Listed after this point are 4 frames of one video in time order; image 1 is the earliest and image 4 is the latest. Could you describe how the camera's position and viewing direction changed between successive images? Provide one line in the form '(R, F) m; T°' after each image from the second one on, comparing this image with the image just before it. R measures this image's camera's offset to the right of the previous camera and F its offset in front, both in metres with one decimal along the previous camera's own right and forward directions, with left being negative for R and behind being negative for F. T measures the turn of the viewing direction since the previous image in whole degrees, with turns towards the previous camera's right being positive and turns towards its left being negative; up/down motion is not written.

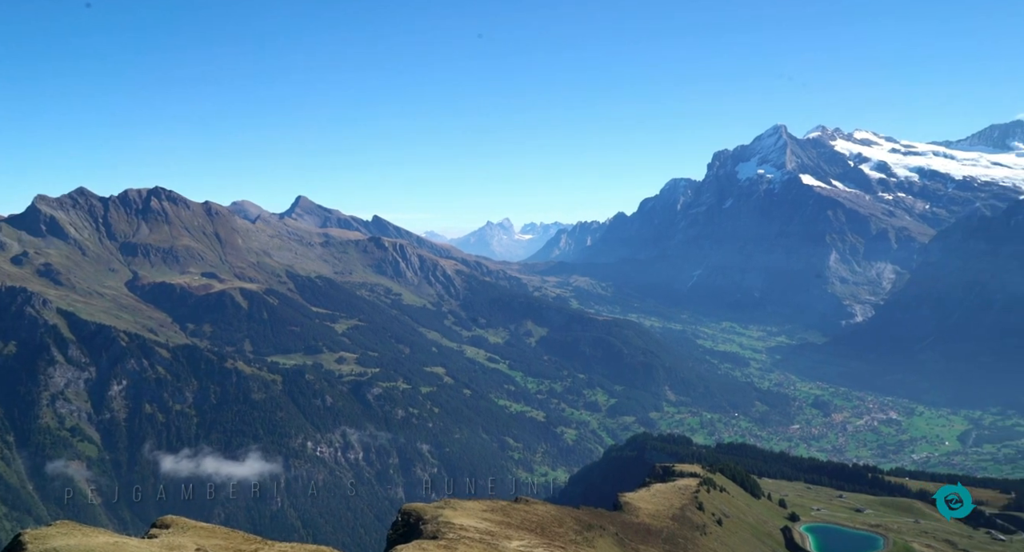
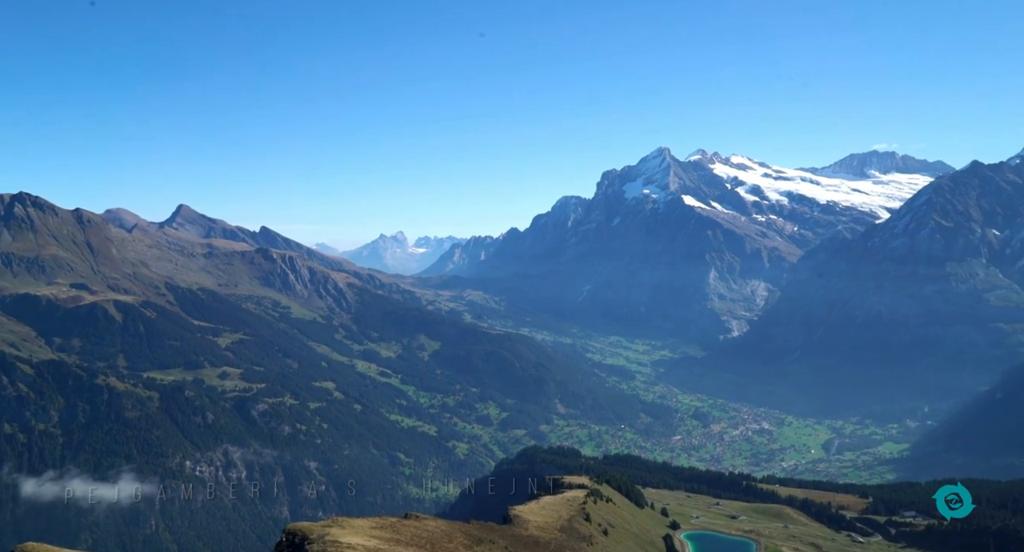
(+4.9, -2.1) m; +6°
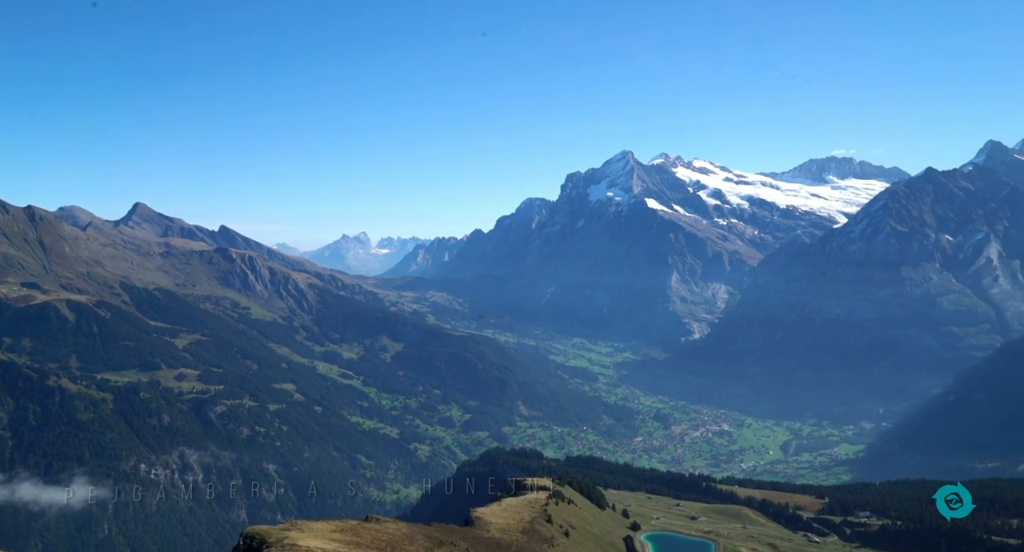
(+1.1, +0.9) m; +2°
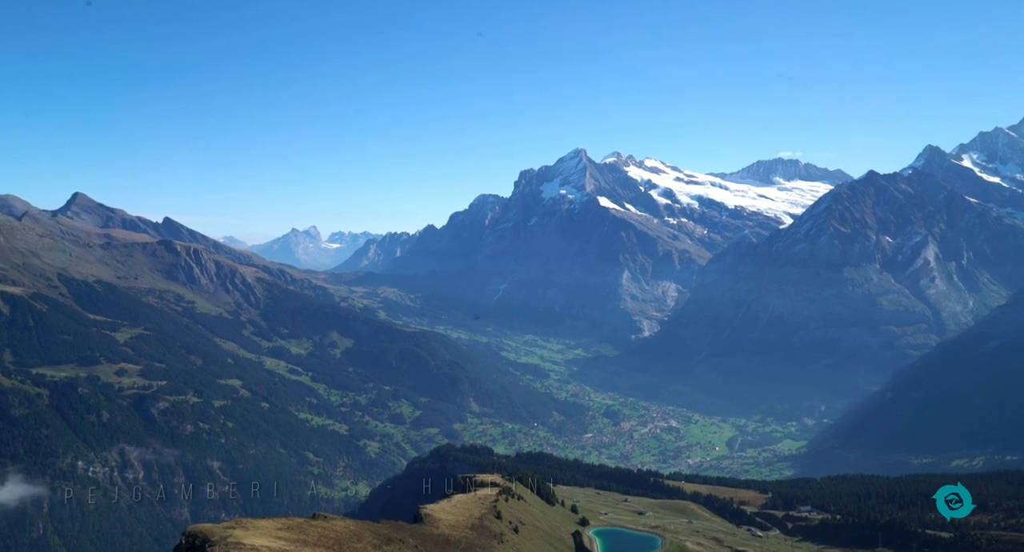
(+1.7, +1.6) m; +3°
